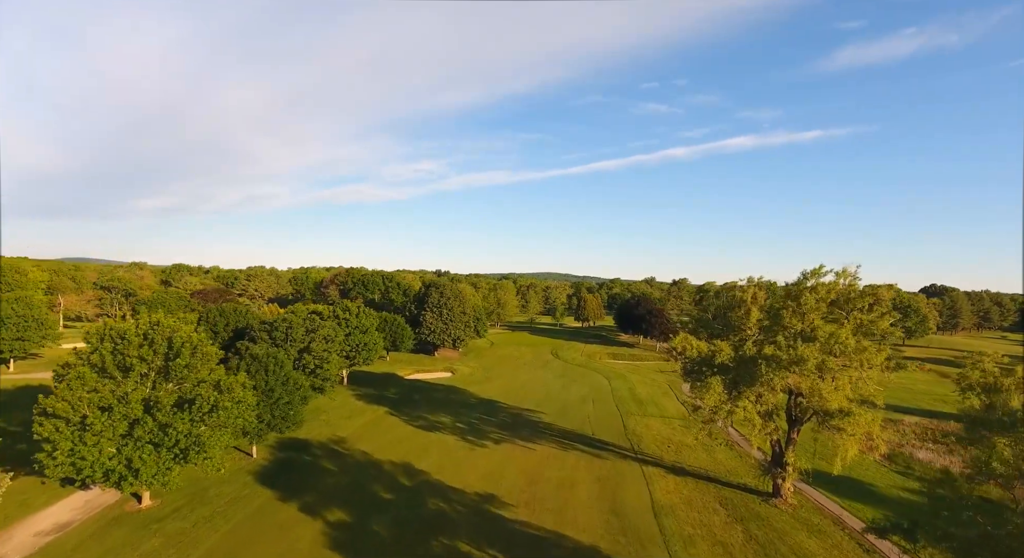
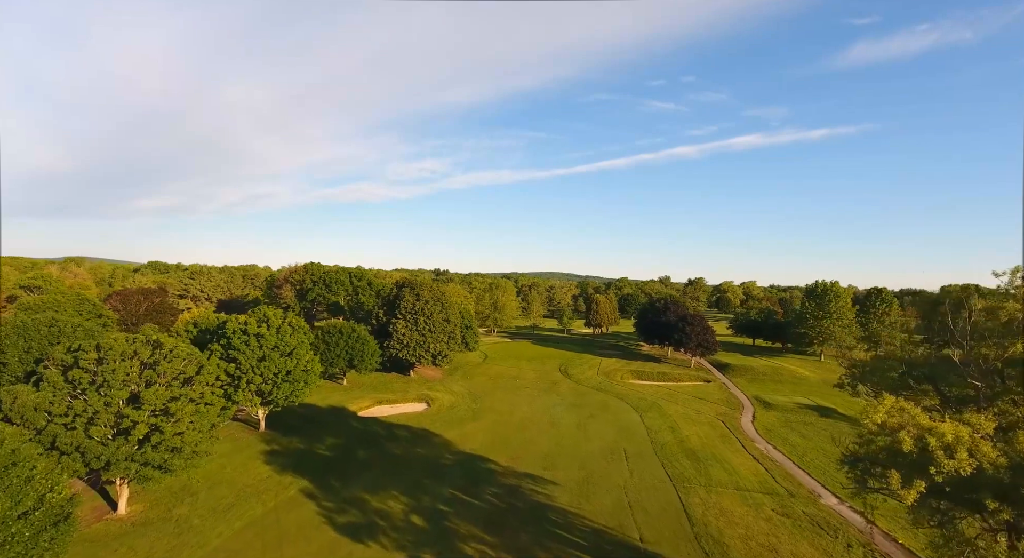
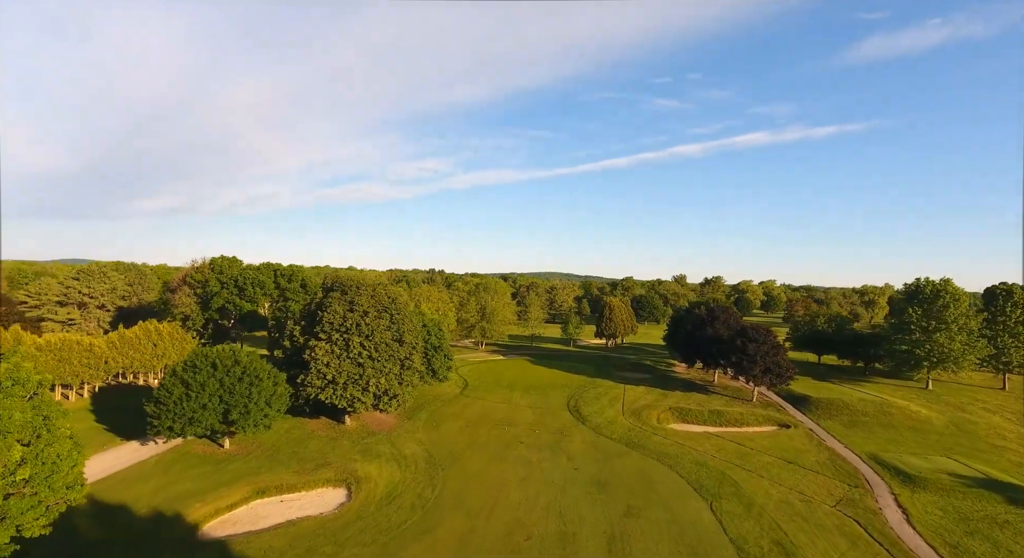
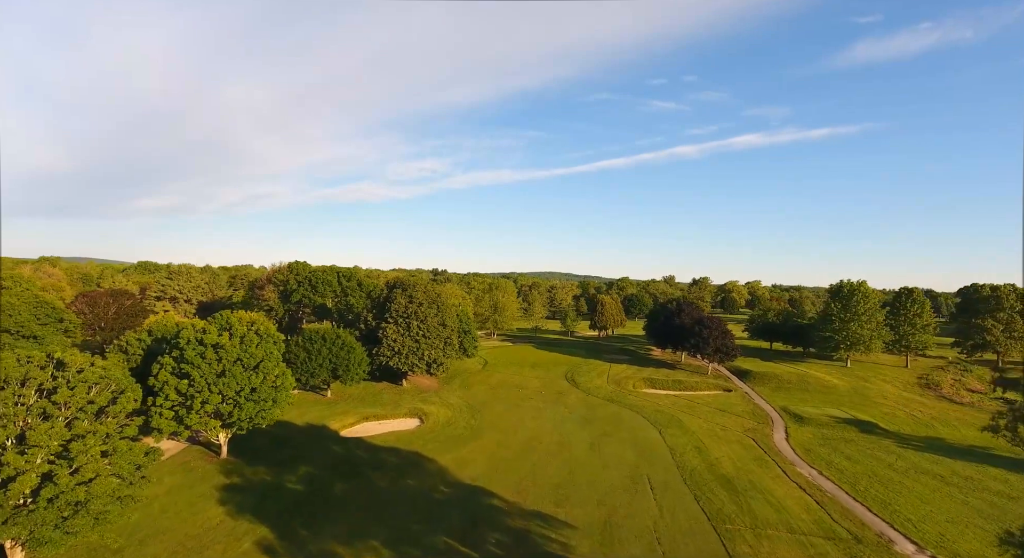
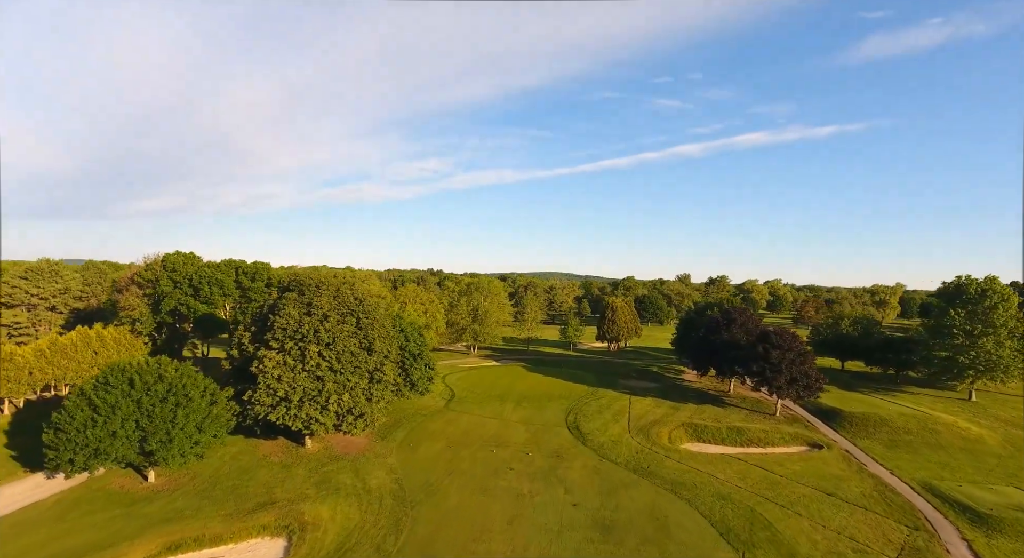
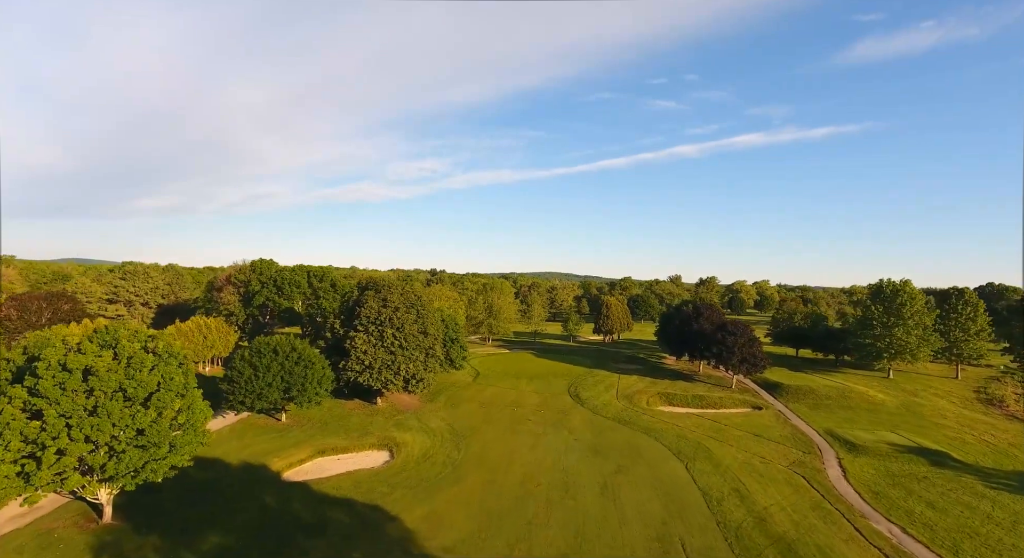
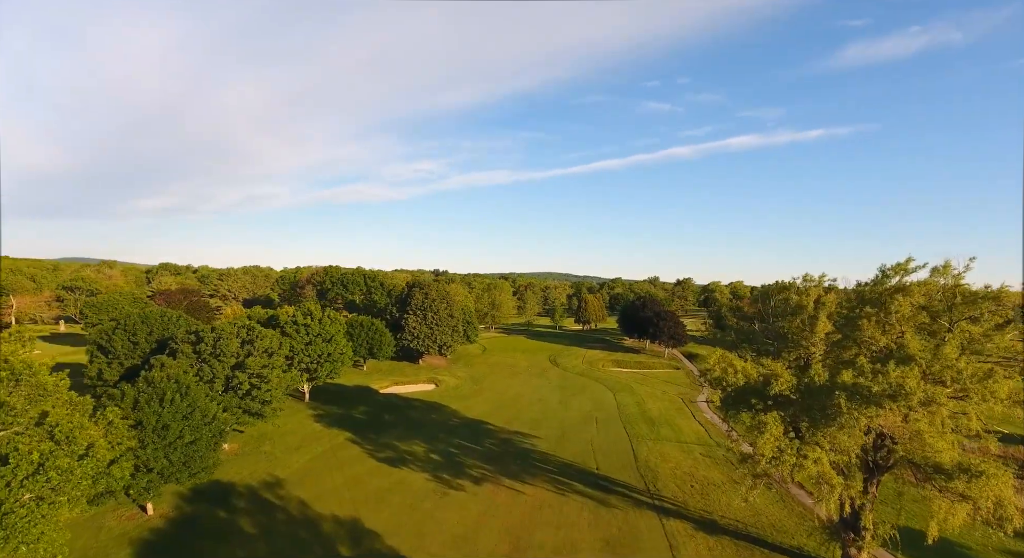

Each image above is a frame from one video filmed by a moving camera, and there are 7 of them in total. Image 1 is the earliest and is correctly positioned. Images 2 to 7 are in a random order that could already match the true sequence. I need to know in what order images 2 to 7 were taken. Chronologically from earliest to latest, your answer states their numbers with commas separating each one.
7, 2, 4, 6, 3, 5
